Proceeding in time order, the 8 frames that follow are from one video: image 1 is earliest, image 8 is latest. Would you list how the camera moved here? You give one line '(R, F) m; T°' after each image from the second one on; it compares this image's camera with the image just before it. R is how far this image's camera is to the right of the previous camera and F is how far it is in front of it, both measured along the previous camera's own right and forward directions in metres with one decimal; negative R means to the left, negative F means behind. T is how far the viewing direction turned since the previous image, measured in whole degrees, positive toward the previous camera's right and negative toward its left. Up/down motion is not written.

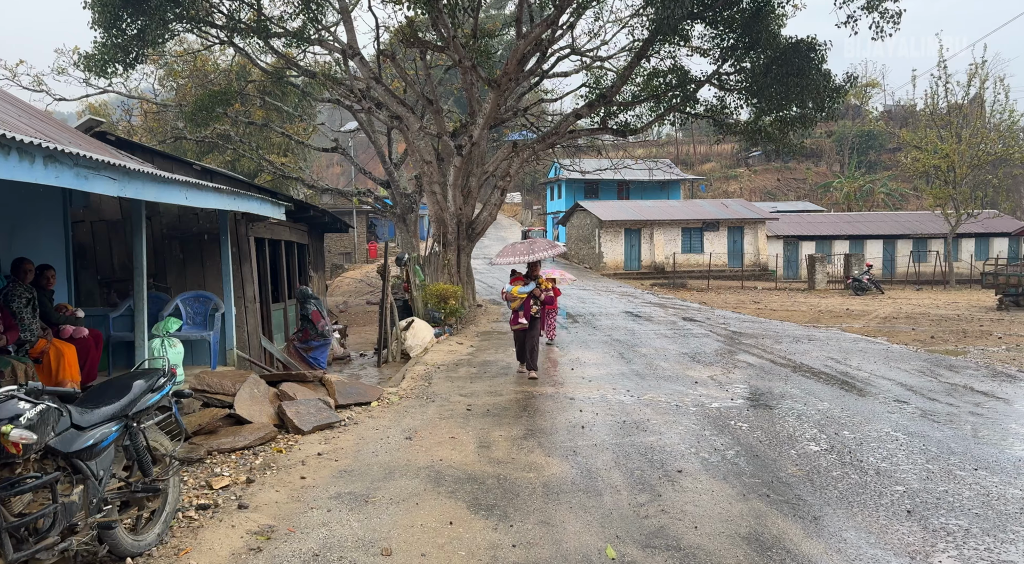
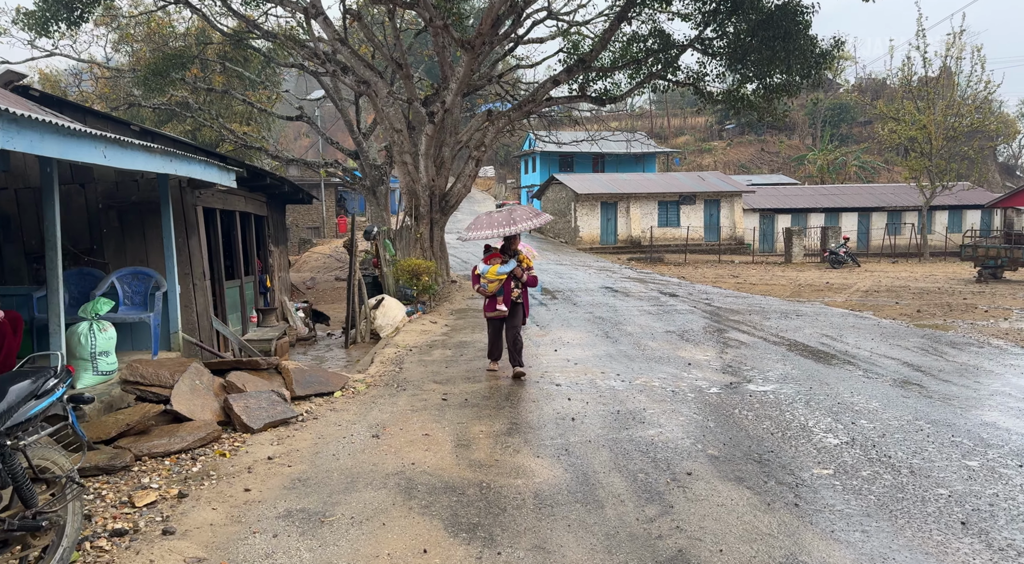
(-0.1, +0.8) m; +2°
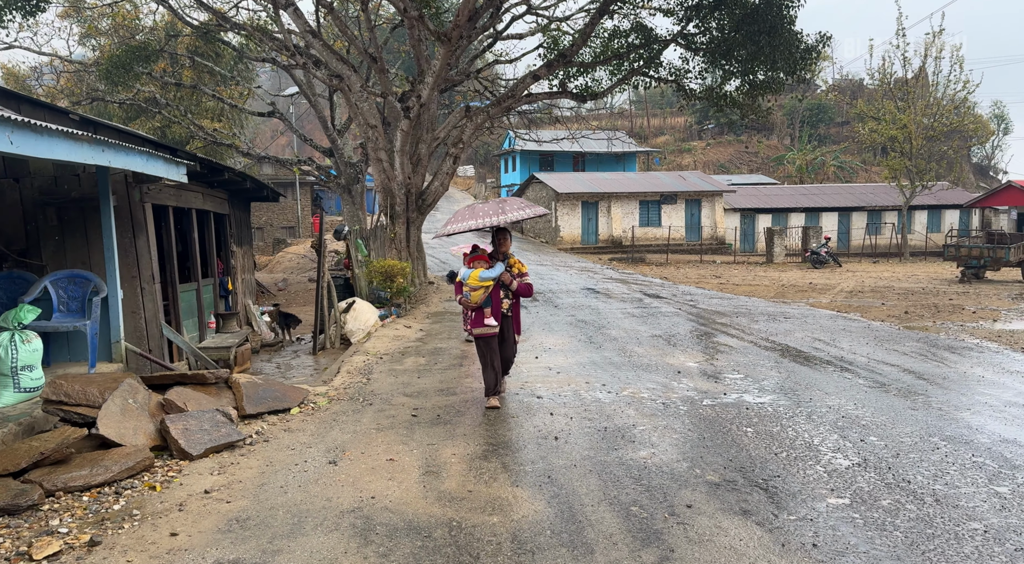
(0.0, +0.6) m; +2°
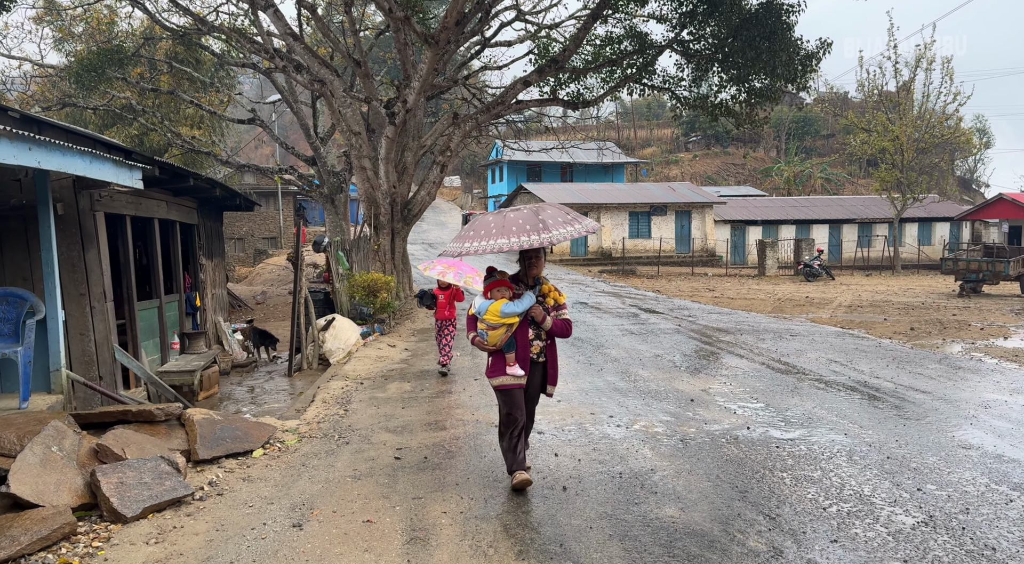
(-0.1, +0.8) m; +1°
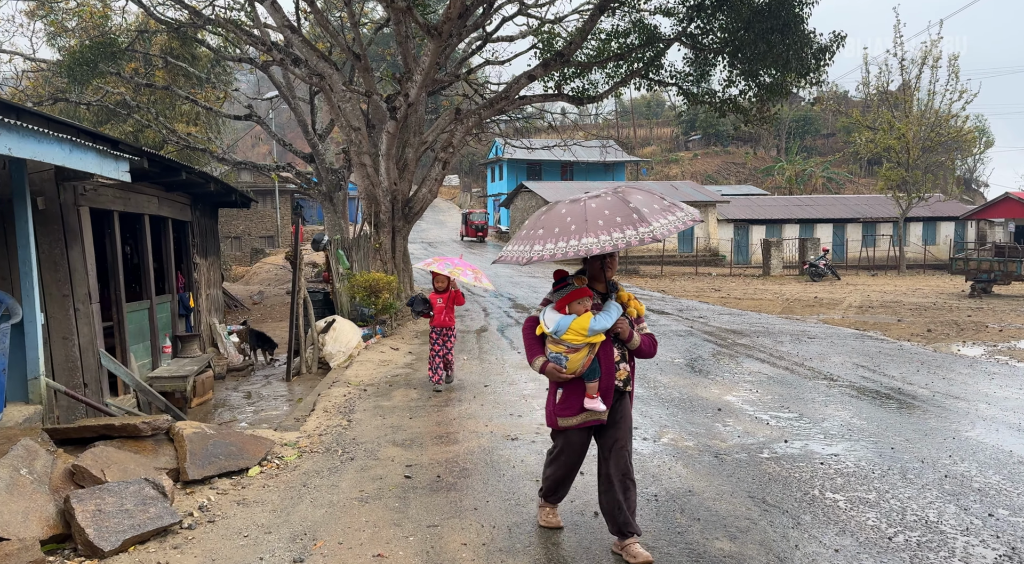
(-0.2, +0.5) m; 0°
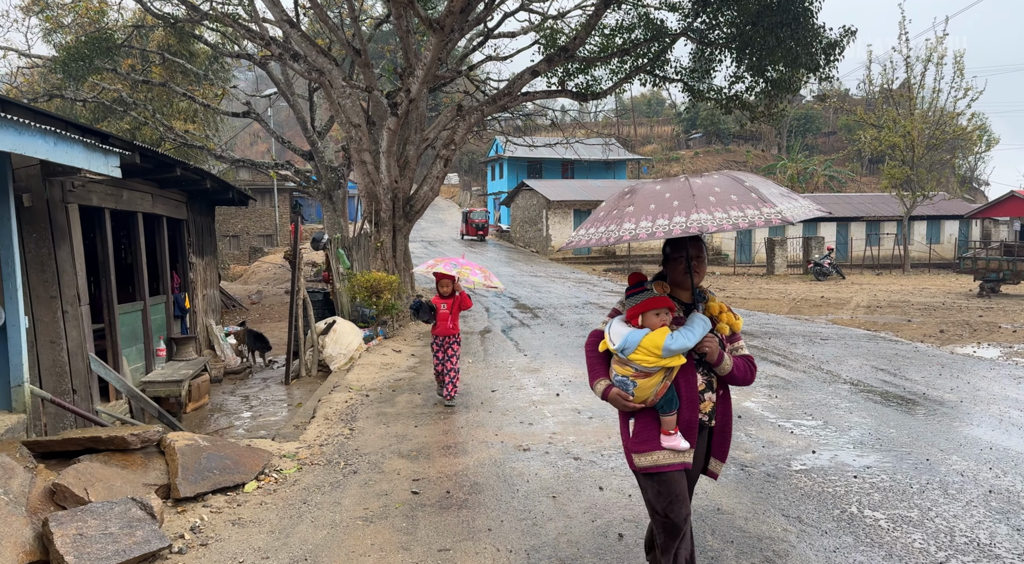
(-0.1, +0.3) m; 0°
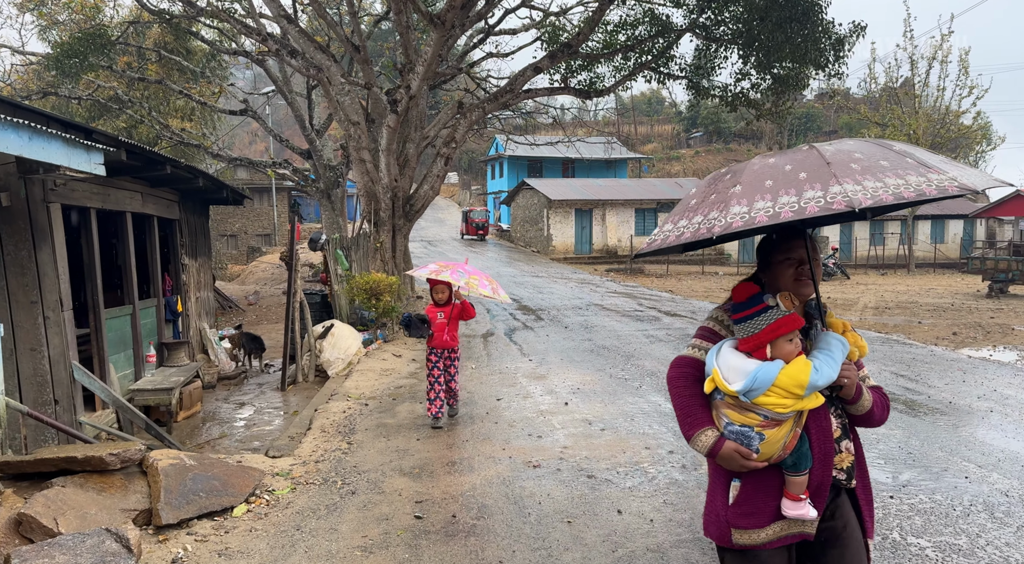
(-0.1, +0.4) m; 0°
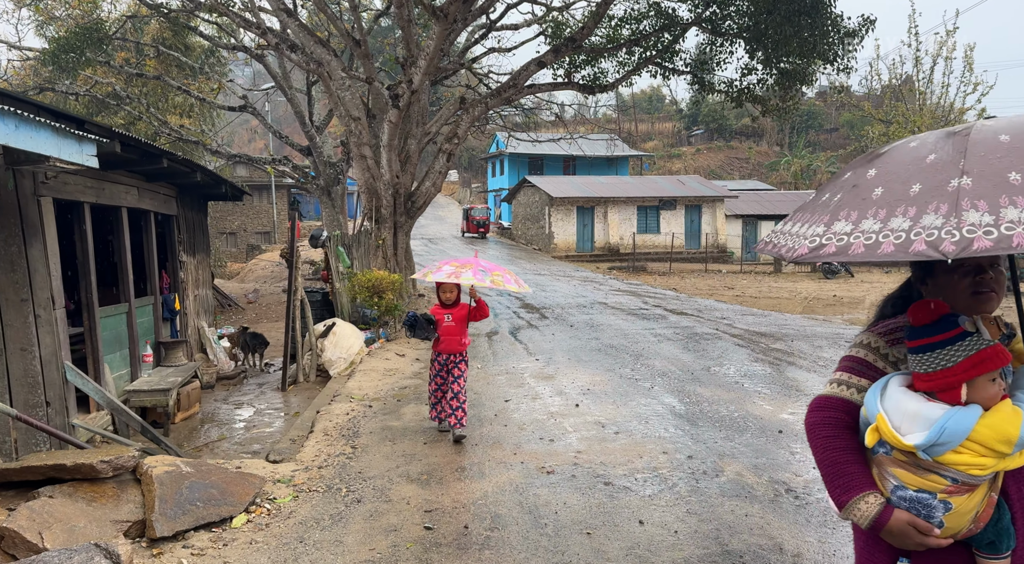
(-0.1, +0.2) m; 0°
